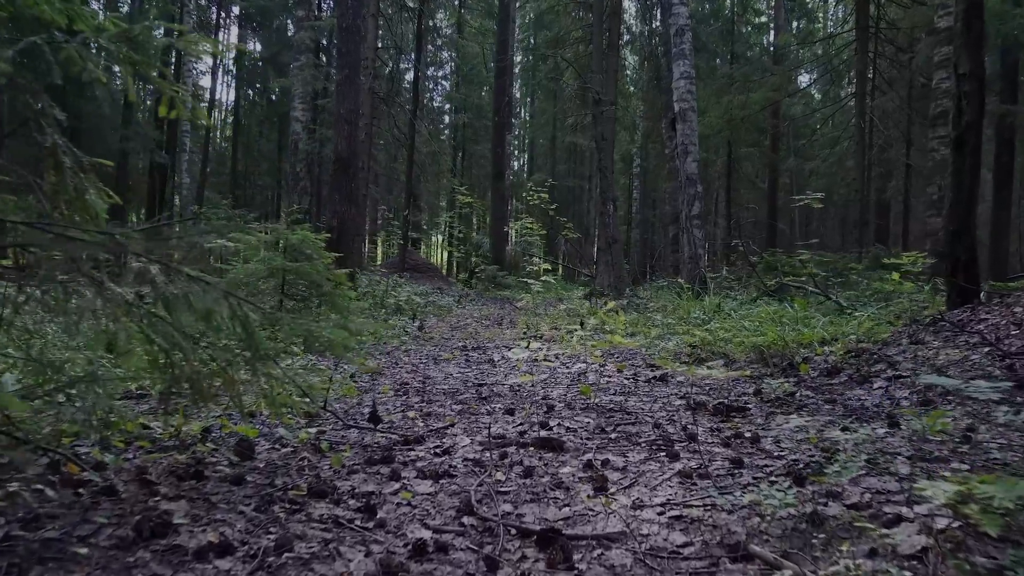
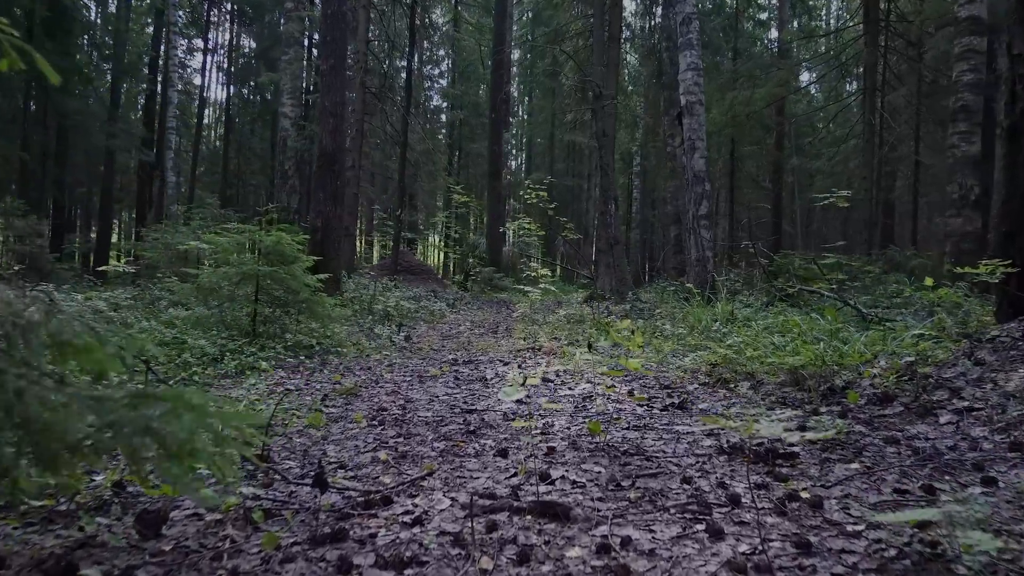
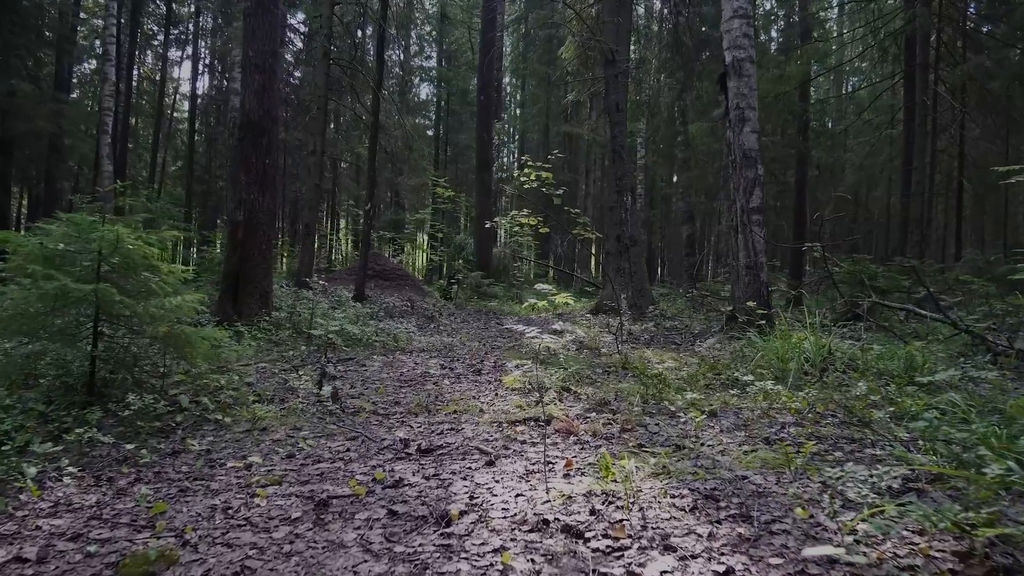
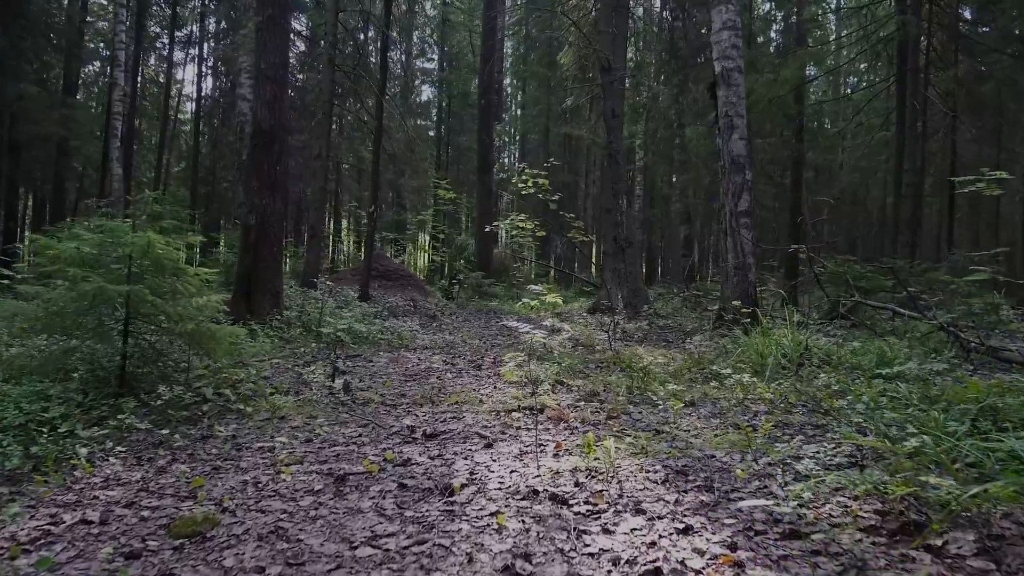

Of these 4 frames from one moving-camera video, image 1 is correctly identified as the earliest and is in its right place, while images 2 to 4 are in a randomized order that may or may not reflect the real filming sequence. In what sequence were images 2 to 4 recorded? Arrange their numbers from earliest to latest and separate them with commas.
2, 4, 3
